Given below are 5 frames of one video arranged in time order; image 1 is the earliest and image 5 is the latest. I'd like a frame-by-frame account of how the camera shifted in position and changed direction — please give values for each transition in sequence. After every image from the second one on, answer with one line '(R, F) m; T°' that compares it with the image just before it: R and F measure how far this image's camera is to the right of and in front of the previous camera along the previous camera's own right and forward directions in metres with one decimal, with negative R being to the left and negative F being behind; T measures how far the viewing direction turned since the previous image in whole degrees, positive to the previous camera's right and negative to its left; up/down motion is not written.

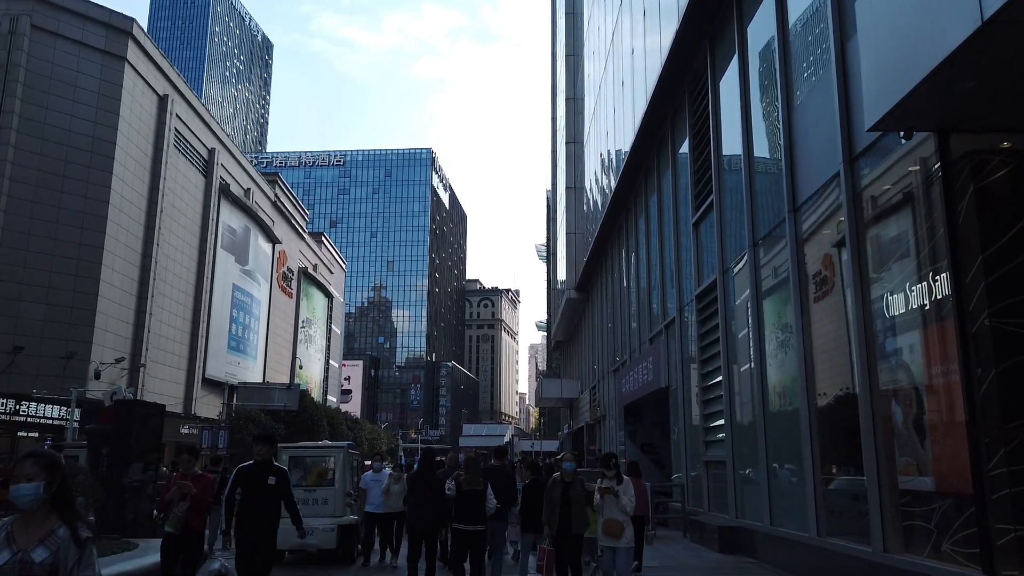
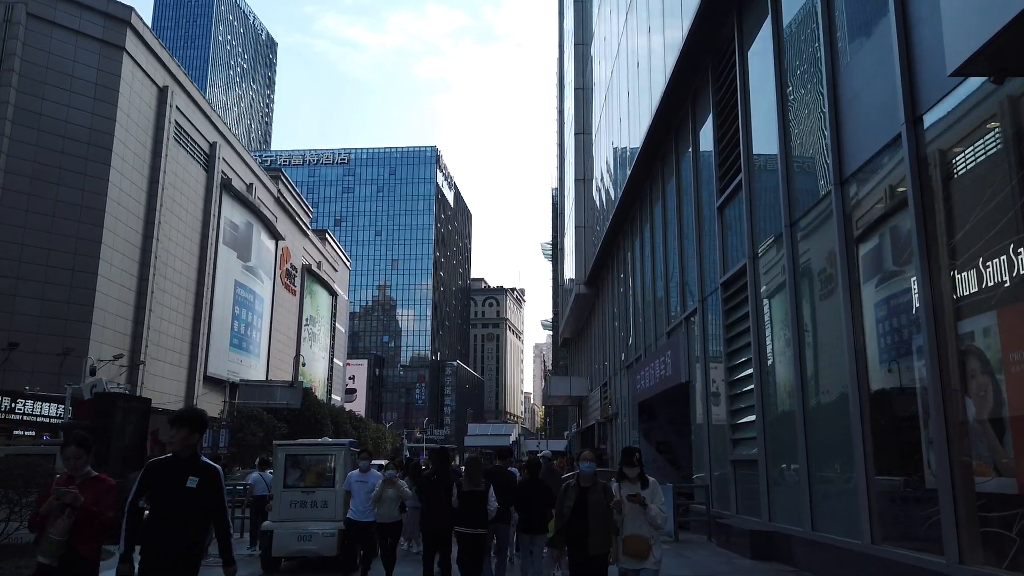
(-0.2, +1.0) m; 0°
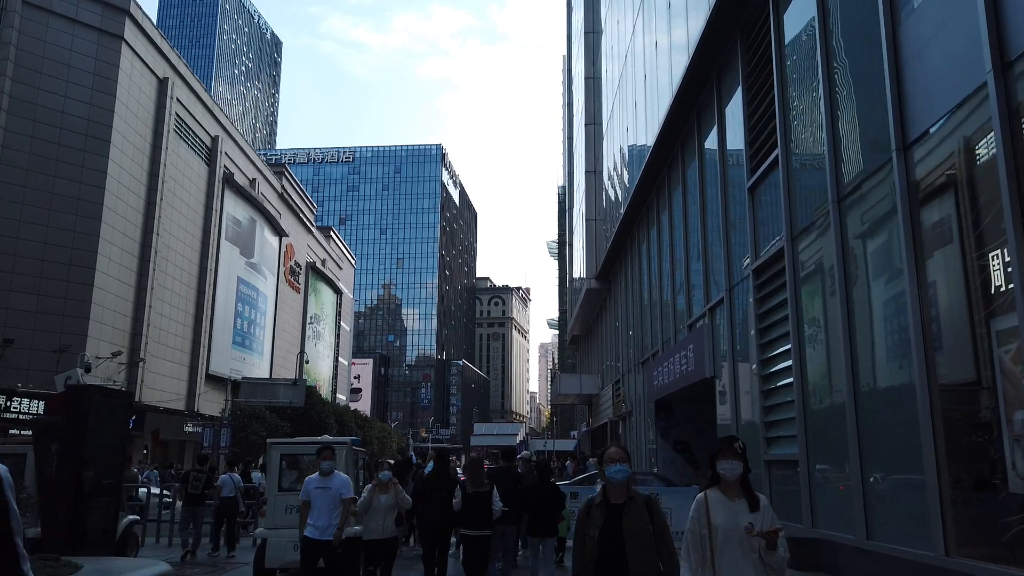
(-0.2, +1.1) m; 0°
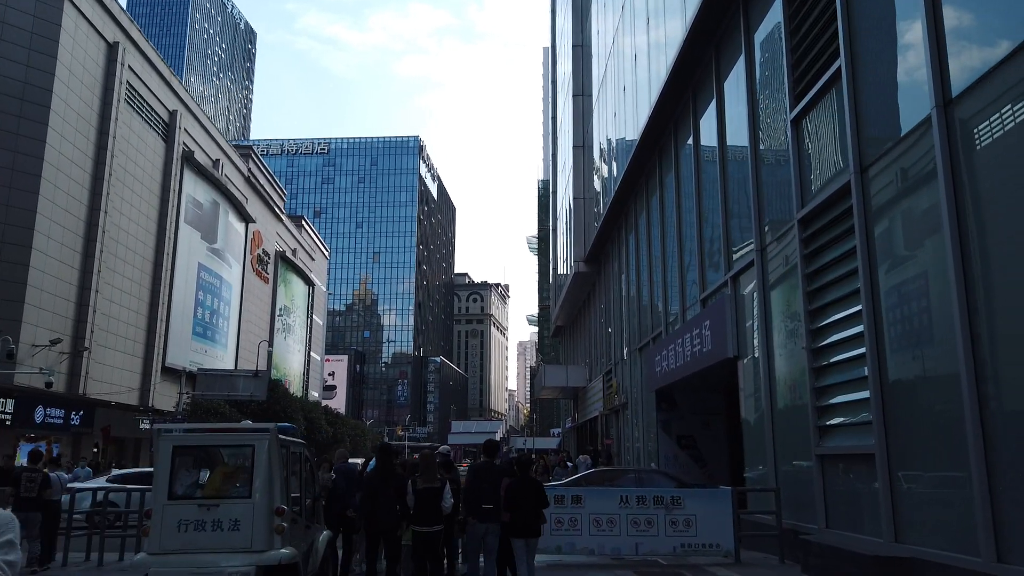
(-0.1, +2.8) m; +2°
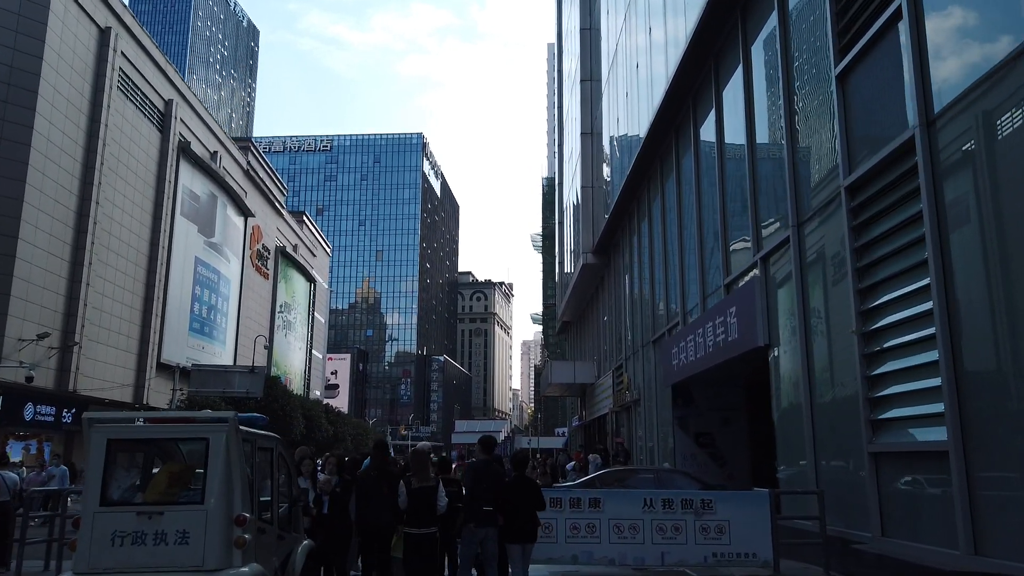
(-0.1, +1.3) m; 0°
